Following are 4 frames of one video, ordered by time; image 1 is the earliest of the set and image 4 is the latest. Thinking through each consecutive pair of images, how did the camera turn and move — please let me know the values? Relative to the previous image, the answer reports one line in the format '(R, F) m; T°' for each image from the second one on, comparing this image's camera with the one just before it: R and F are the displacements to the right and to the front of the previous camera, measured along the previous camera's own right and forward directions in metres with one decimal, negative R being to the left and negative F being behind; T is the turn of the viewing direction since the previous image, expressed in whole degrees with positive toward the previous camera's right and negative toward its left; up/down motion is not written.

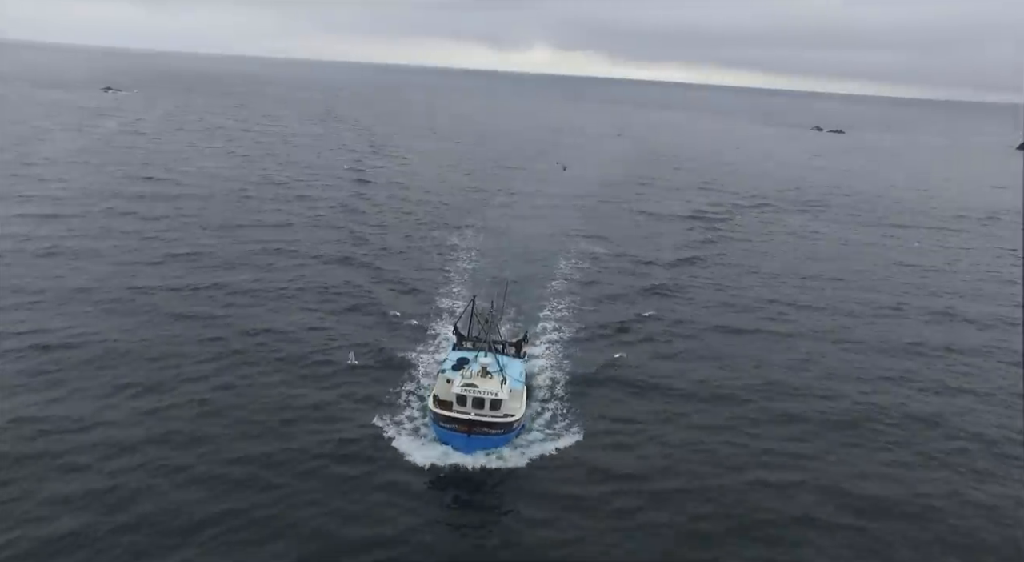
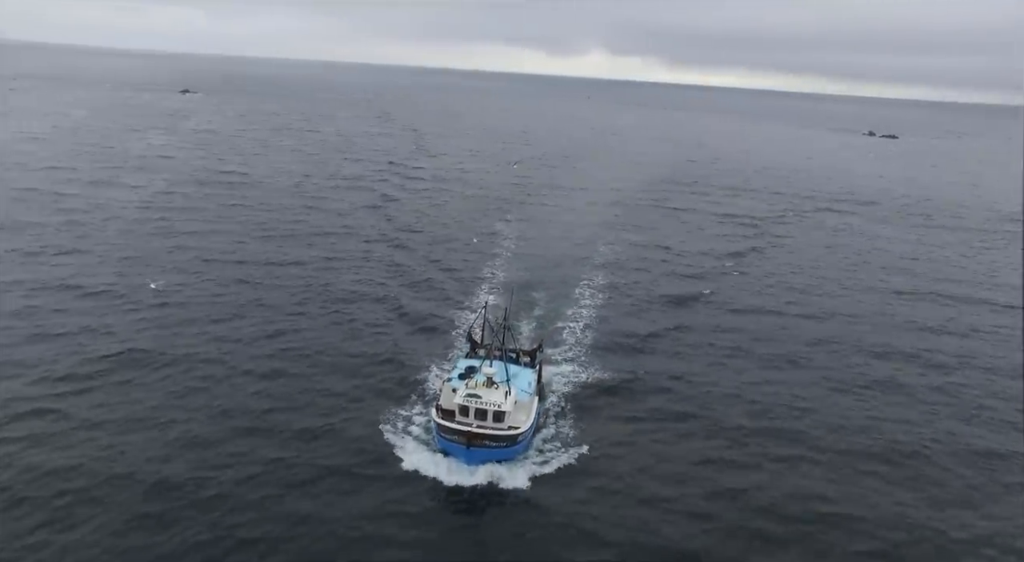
(+0.1, 0.0) m; -3°
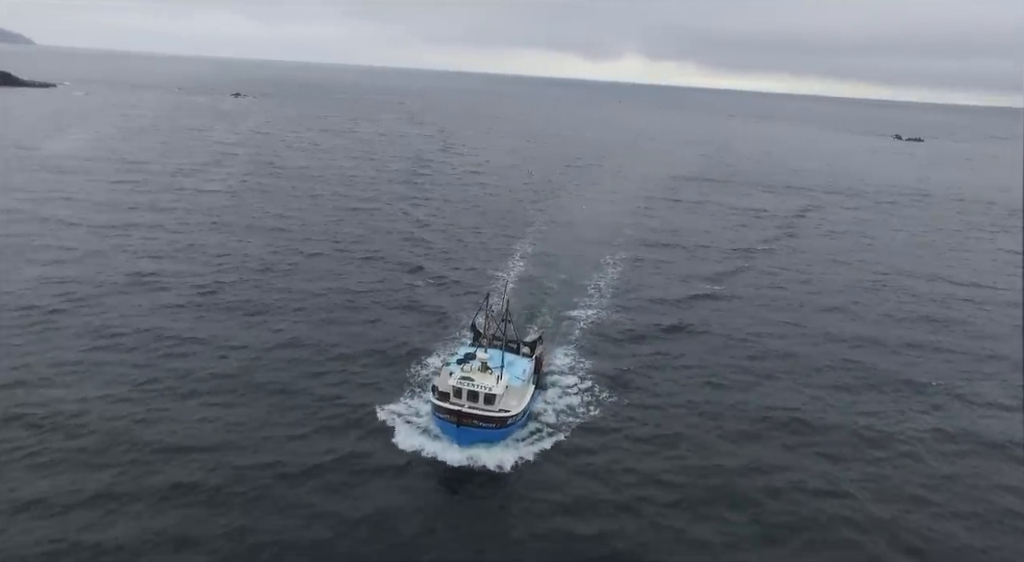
(+0.2, -1.5) m; -2°
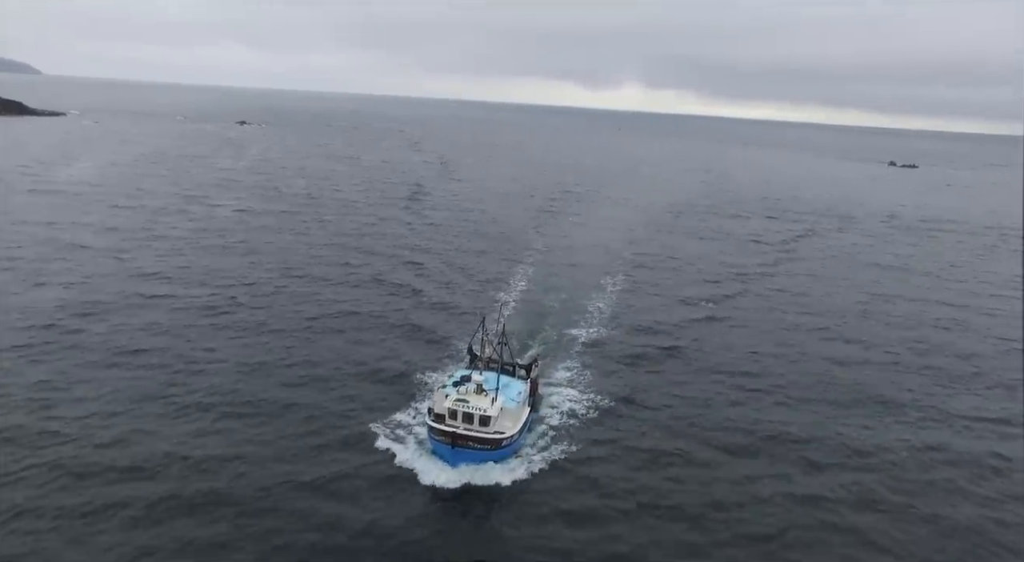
(0.0, -0.8) m; 0°
